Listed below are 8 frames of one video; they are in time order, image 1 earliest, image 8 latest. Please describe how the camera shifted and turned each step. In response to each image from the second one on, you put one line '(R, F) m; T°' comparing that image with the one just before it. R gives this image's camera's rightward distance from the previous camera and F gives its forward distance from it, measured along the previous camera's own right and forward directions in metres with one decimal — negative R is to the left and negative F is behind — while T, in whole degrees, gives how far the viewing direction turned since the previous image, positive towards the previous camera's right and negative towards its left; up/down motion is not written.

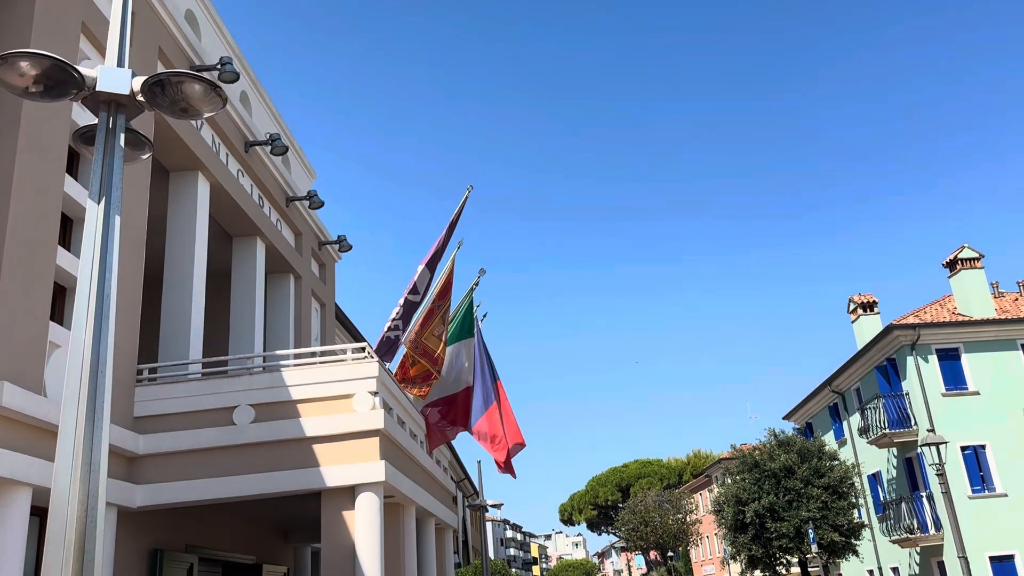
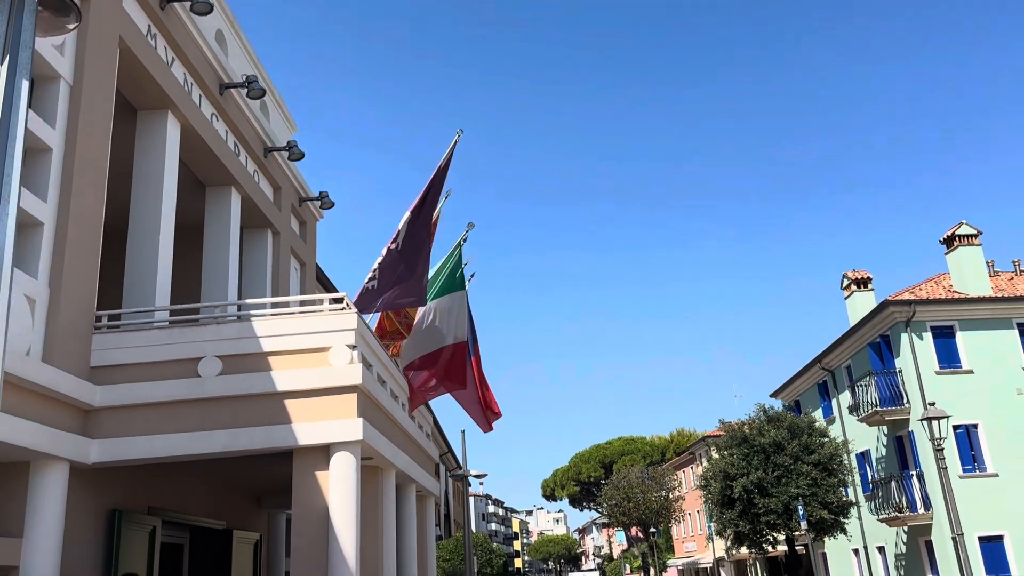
(-0.1, +0.8) m; +1°
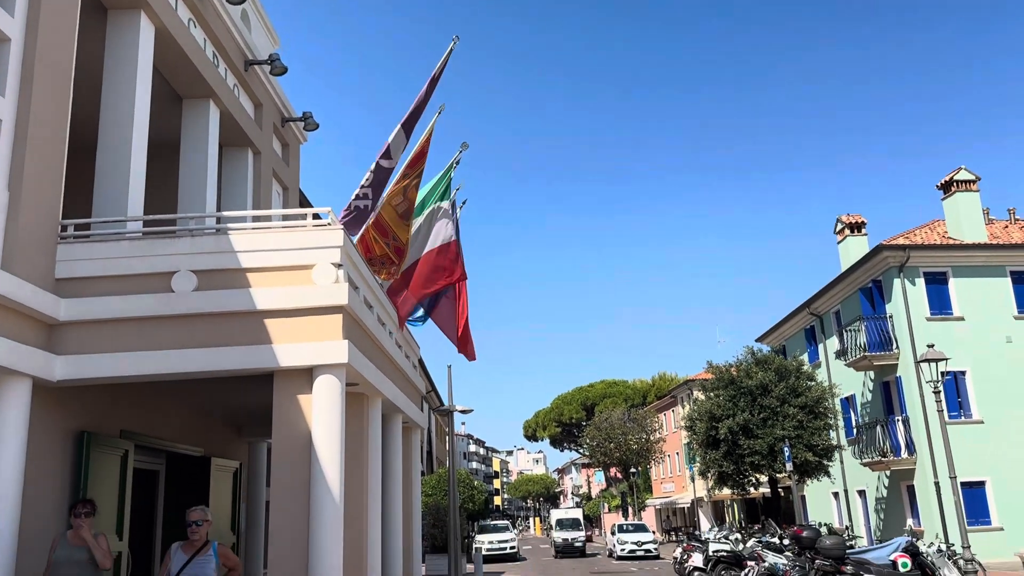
(-0.1, +0.6) m; +1°
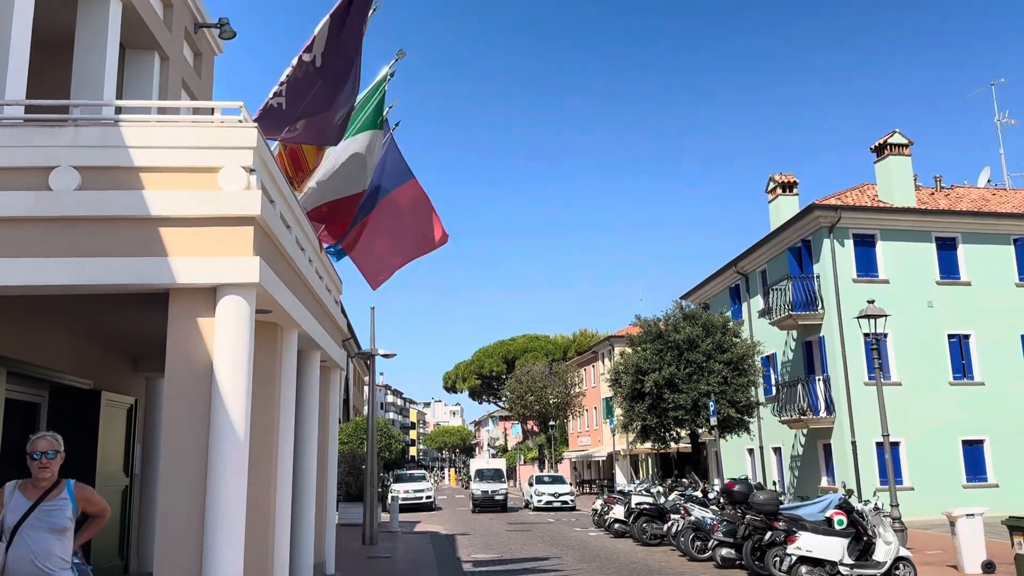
(-0.1, +1.0) m; +5°
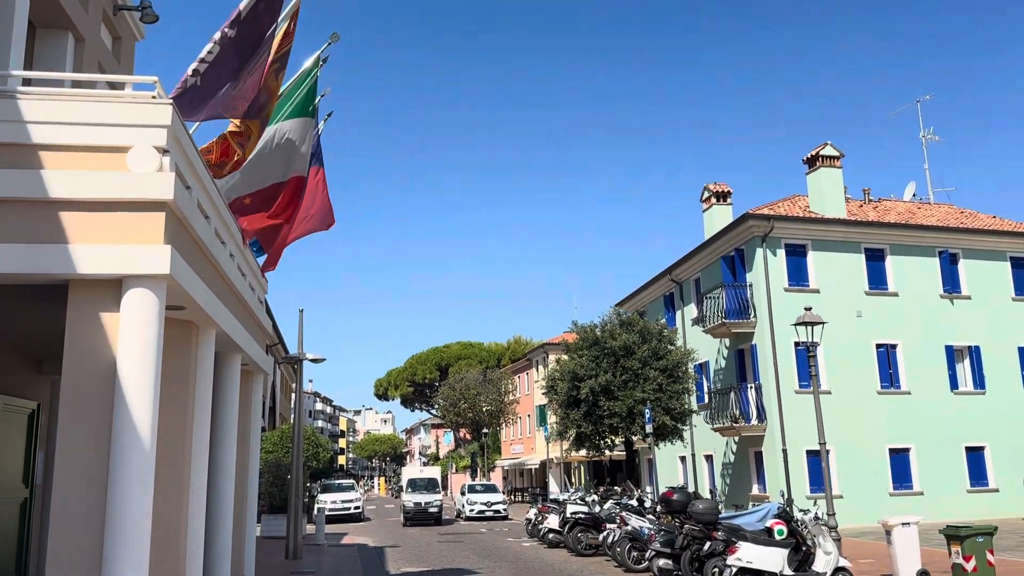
(0.0, +0.5) m; +5°
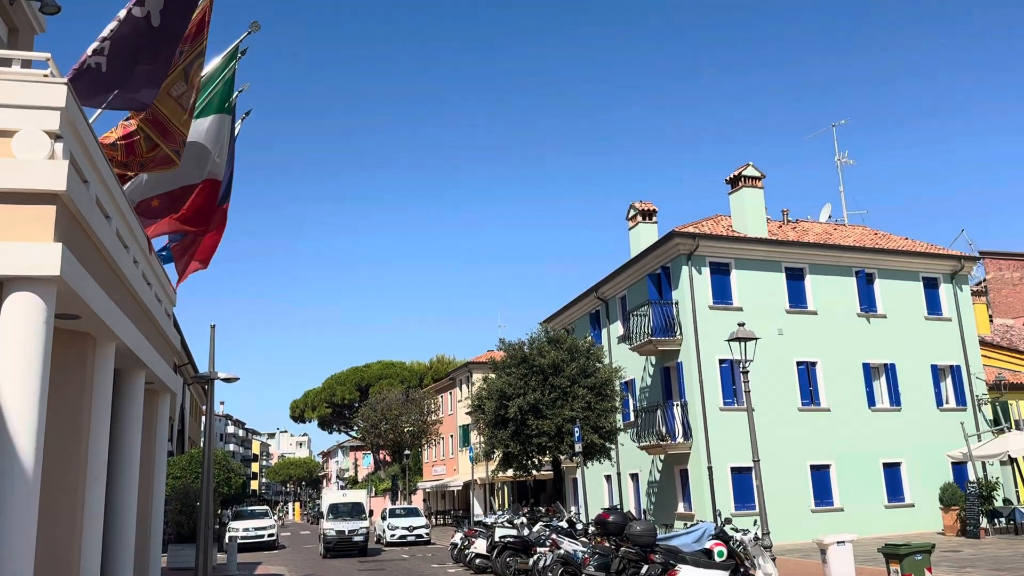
(-0.2, +0.6) m; +5°
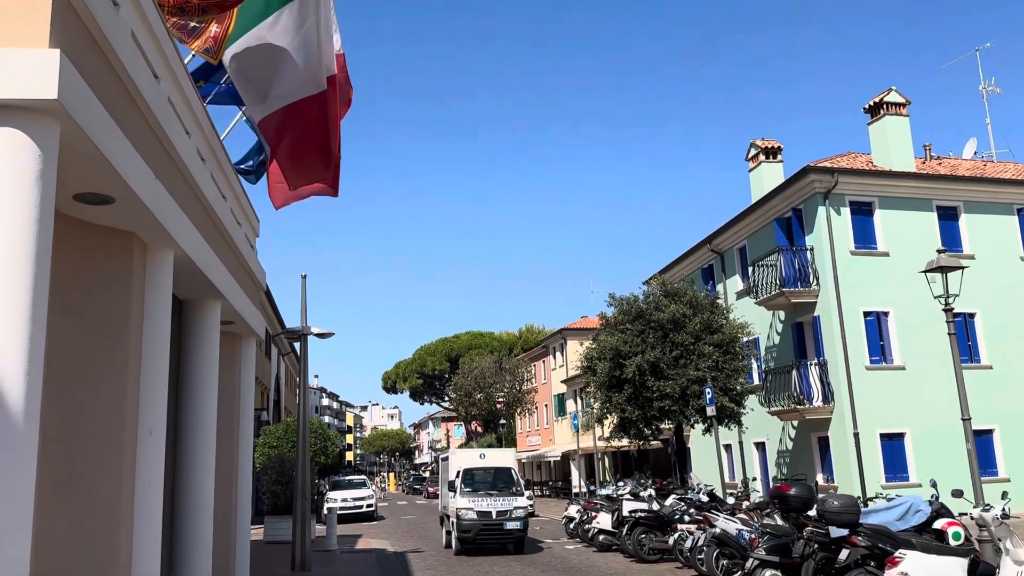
(-0.8, +2.3) m; -6°
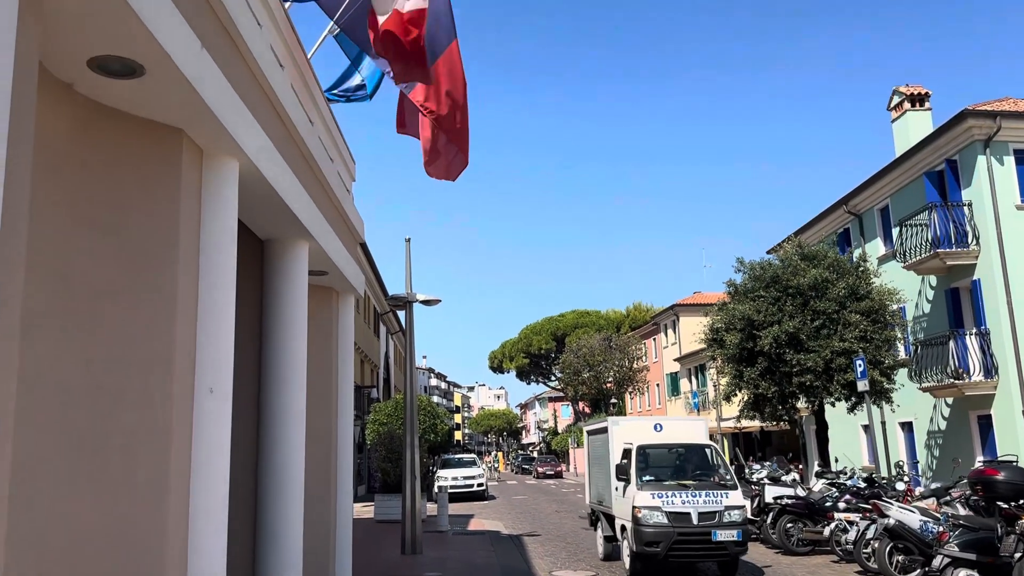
(-0.3, +1.4) m; -7°
